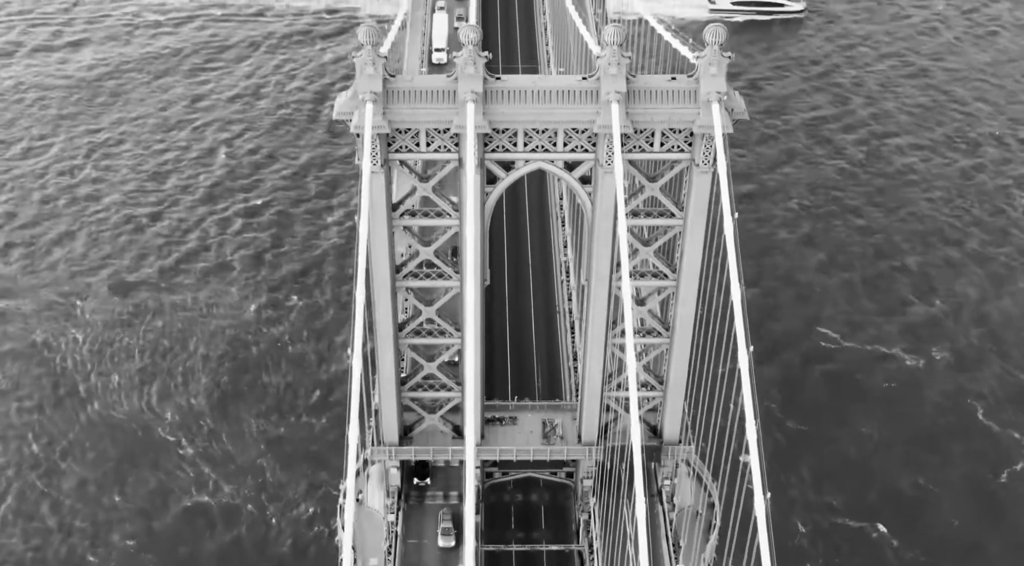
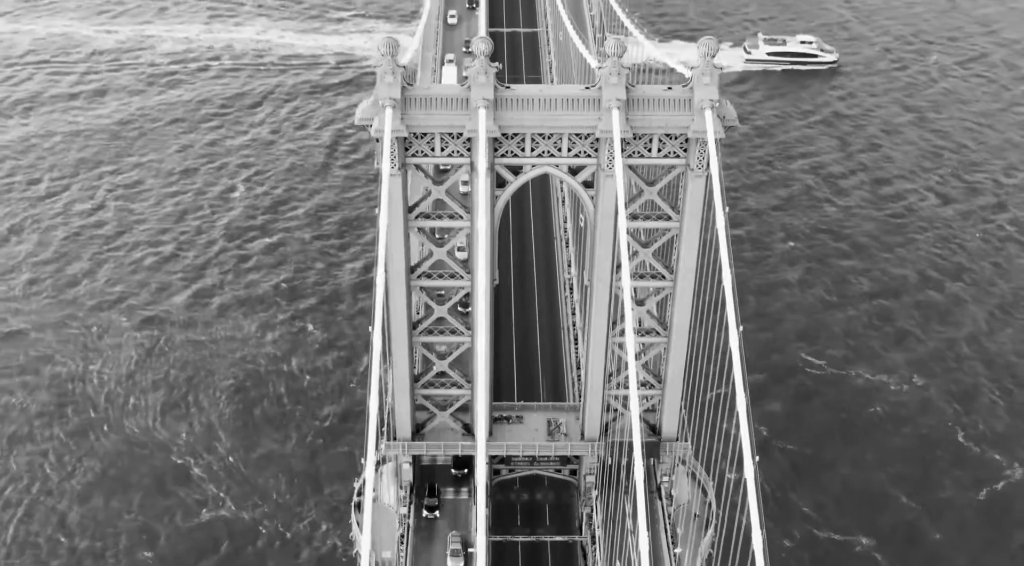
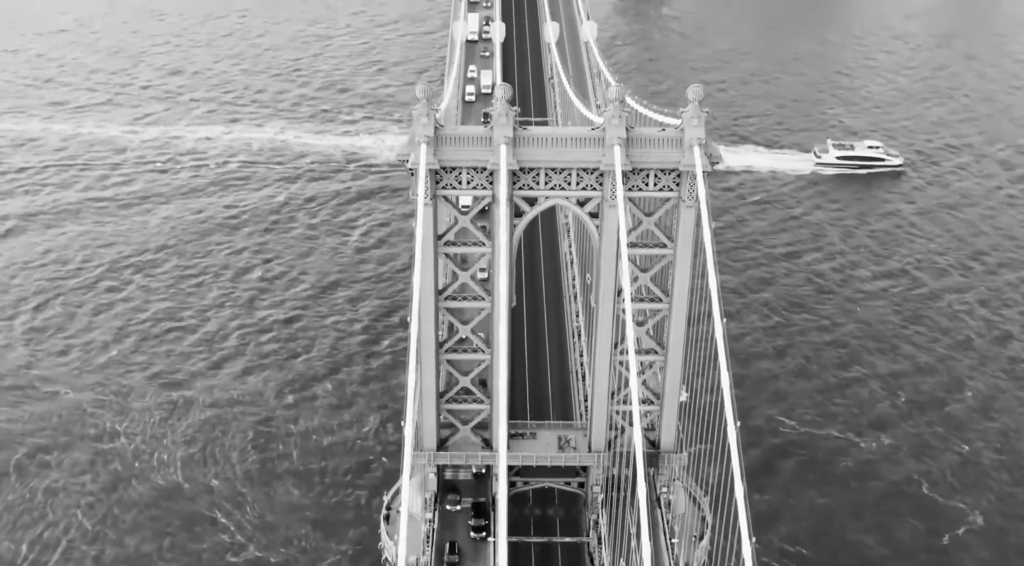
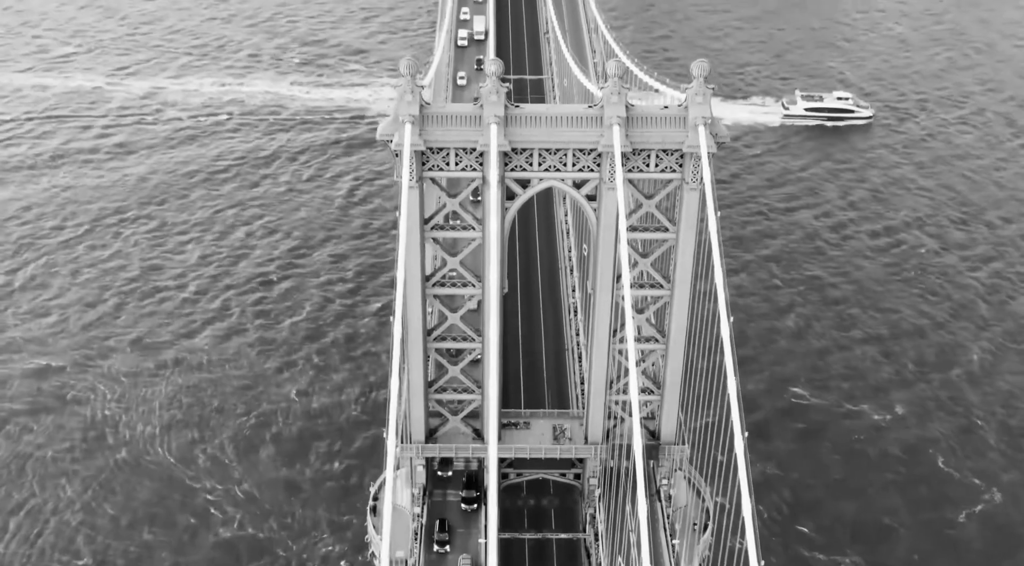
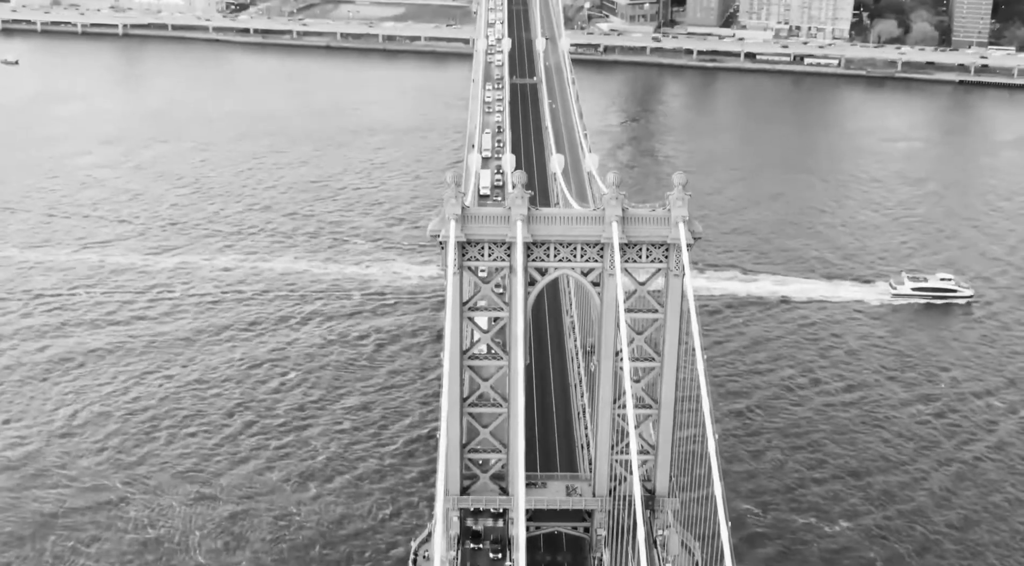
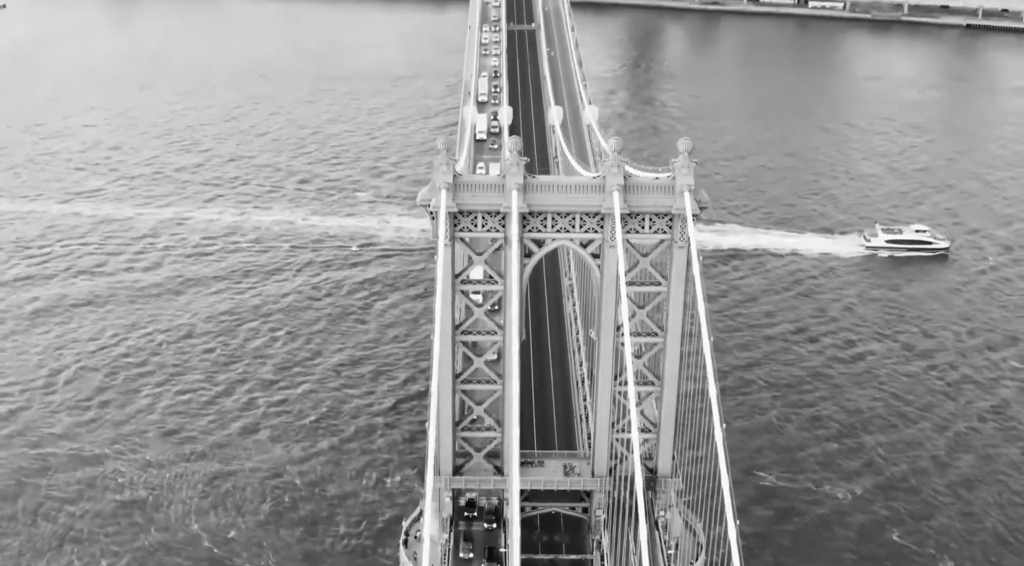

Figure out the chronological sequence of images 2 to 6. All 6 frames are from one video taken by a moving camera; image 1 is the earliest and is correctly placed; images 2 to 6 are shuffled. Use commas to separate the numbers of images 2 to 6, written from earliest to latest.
2, 4, 3, 6, 5
